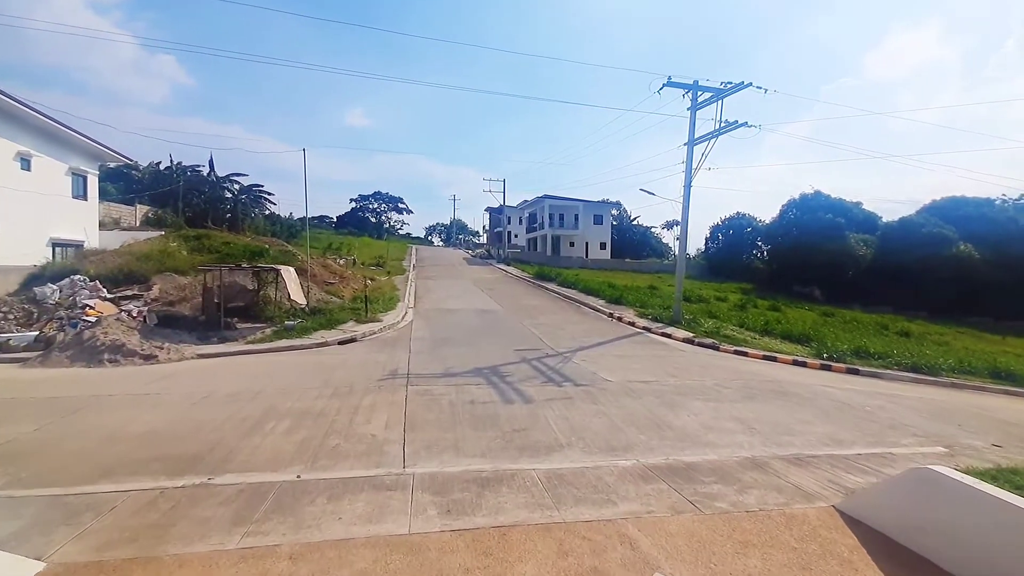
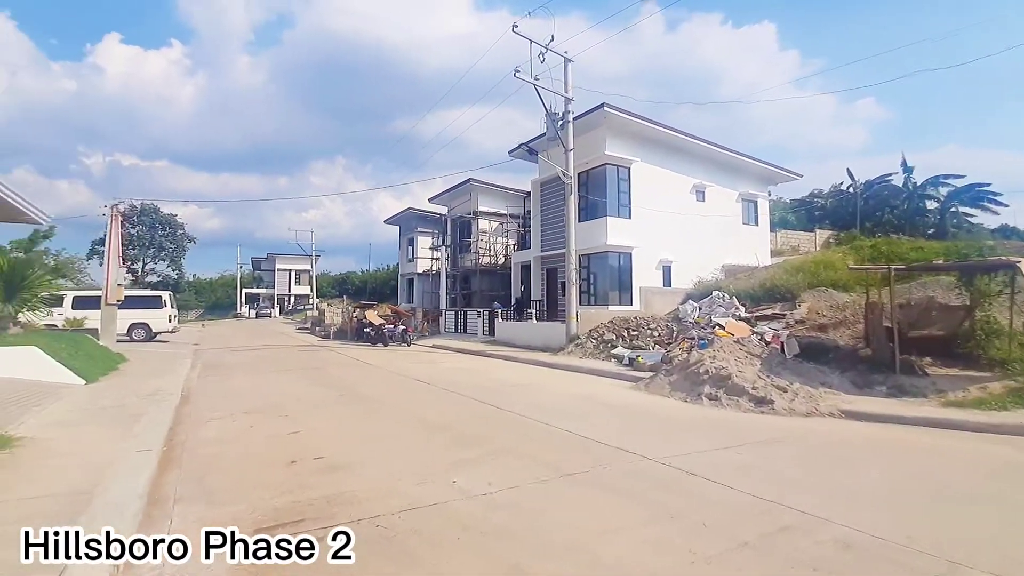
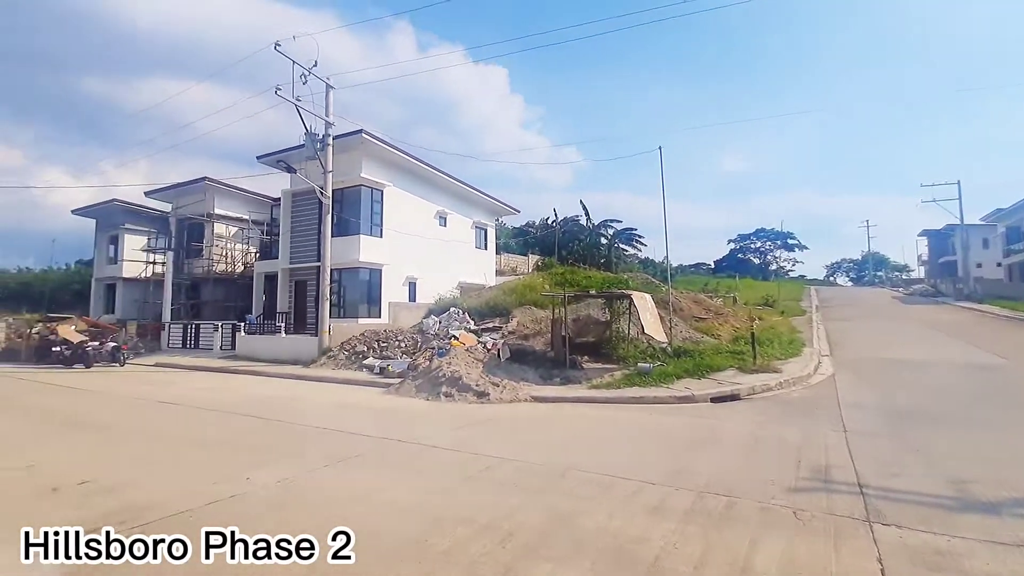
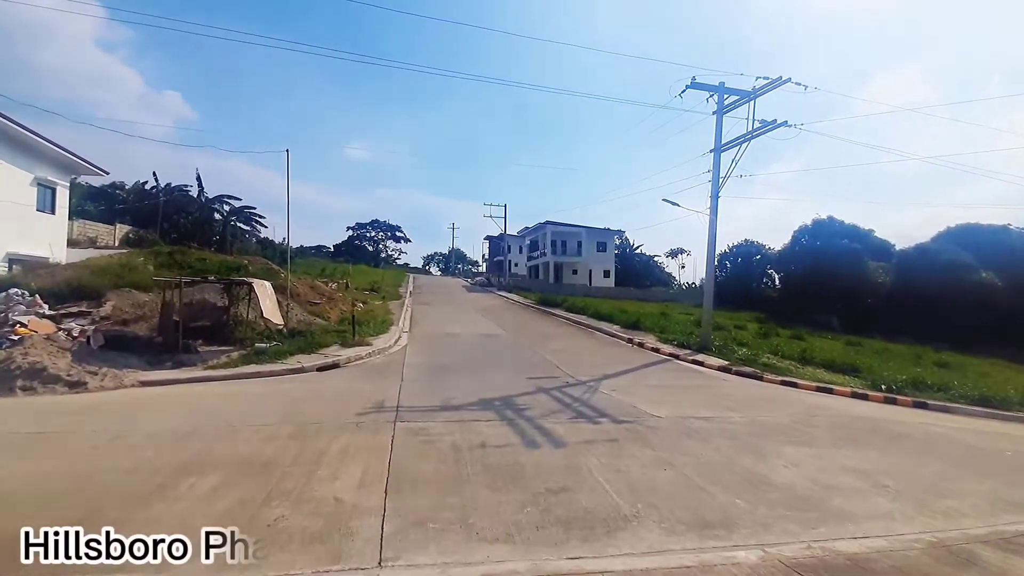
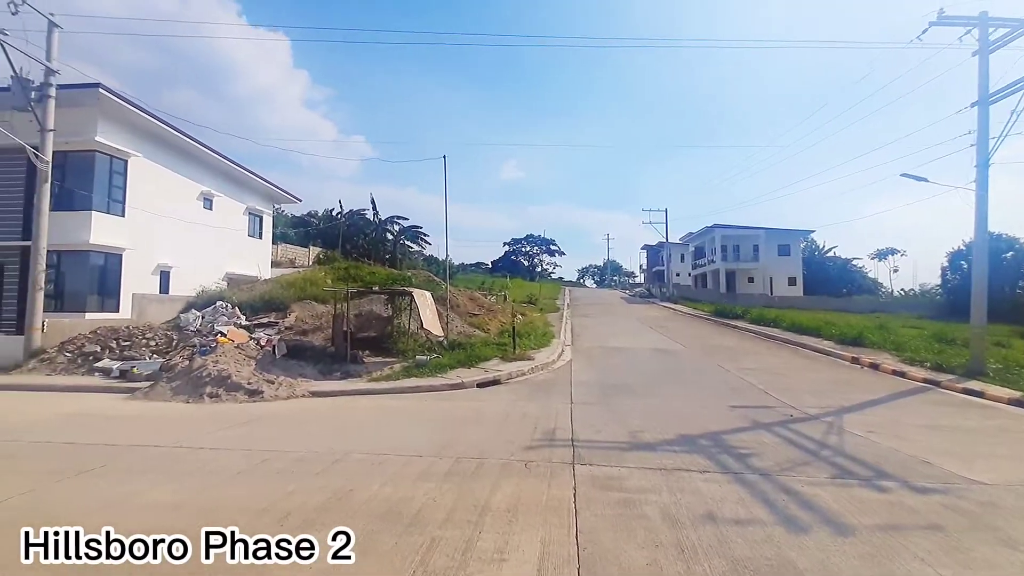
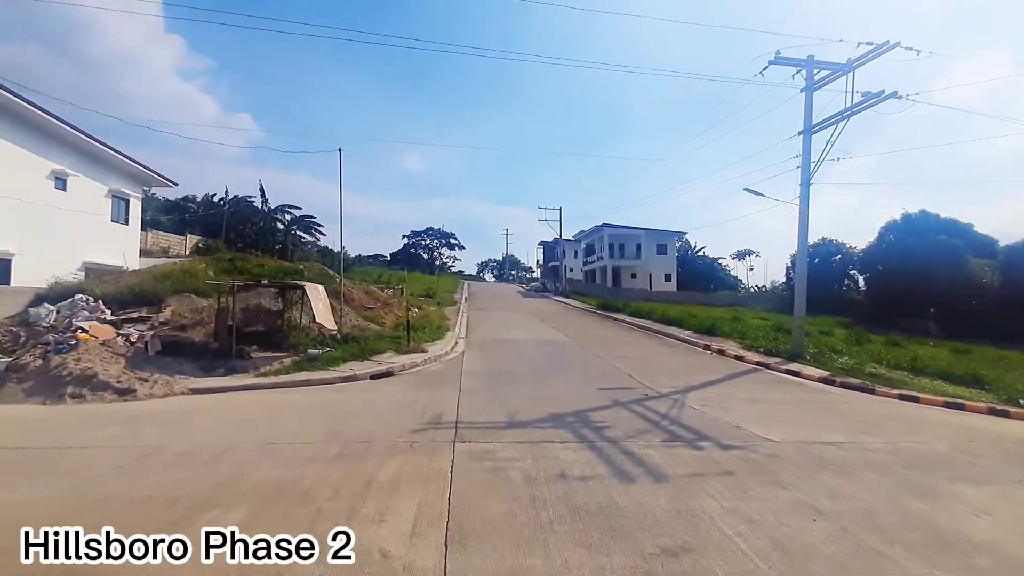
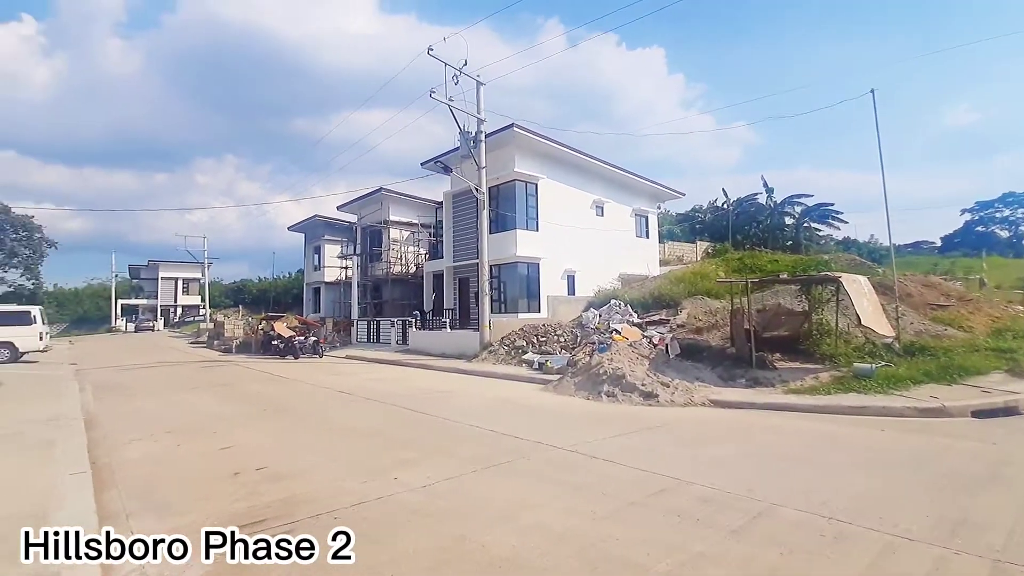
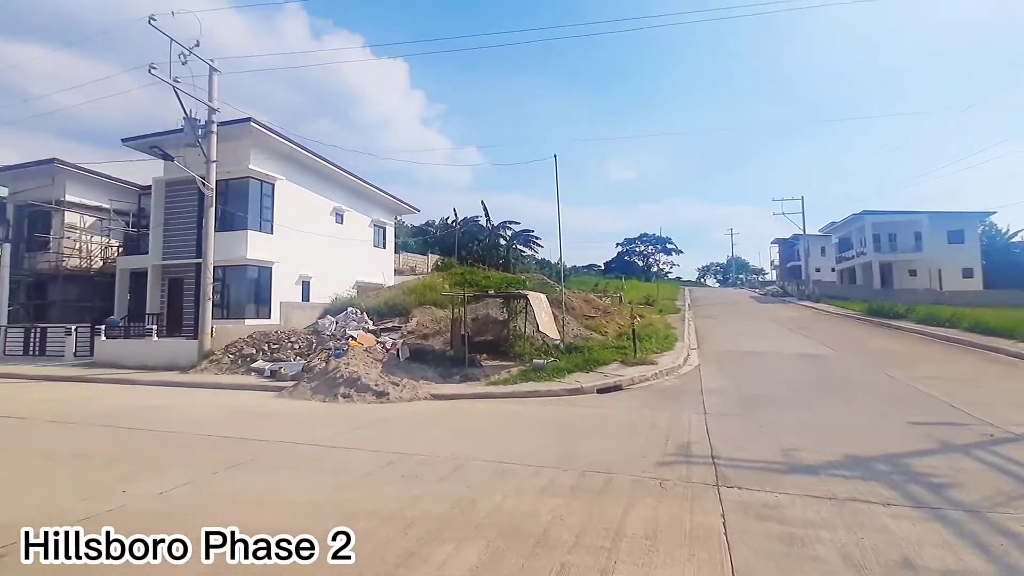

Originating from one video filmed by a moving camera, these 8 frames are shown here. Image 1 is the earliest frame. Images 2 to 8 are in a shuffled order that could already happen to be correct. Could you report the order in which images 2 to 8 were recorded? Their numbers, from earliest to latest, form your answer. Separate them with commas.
4, 6, 5, 8, 3, 7, 2
